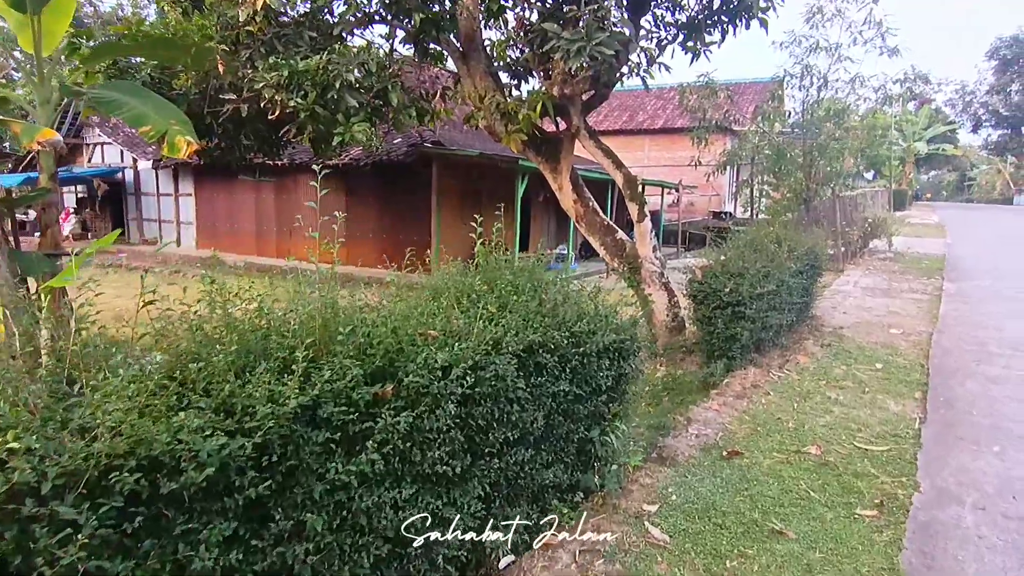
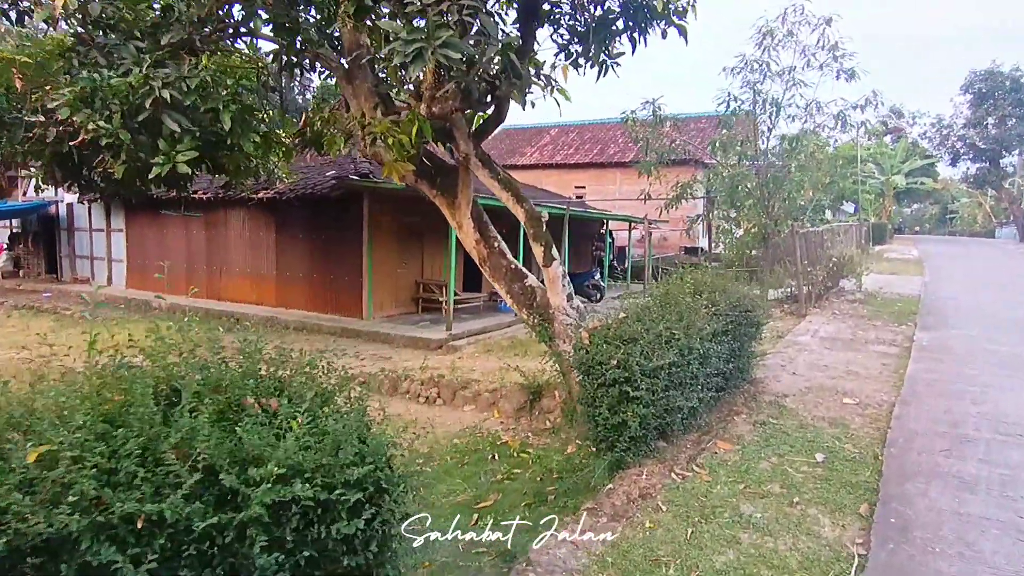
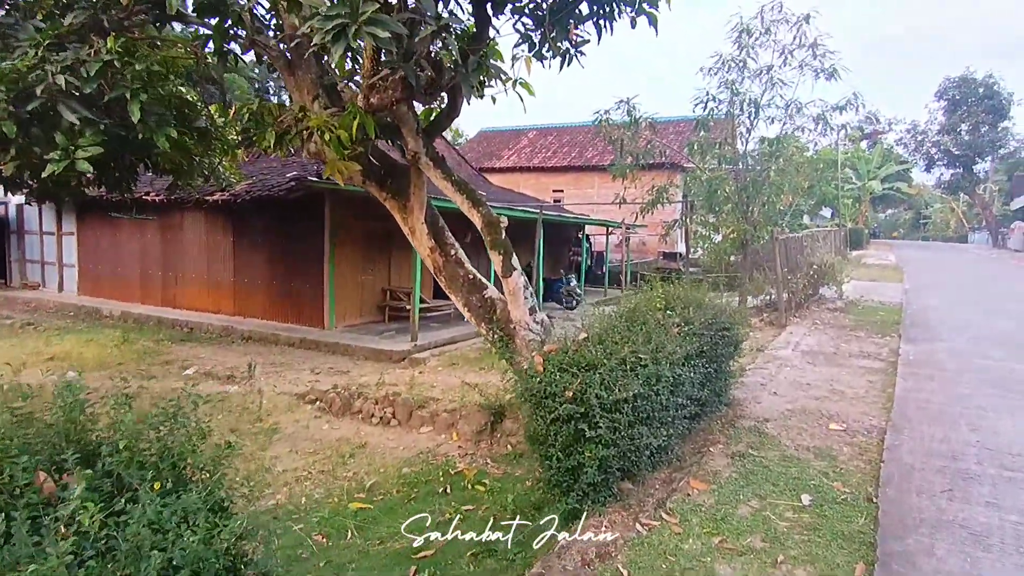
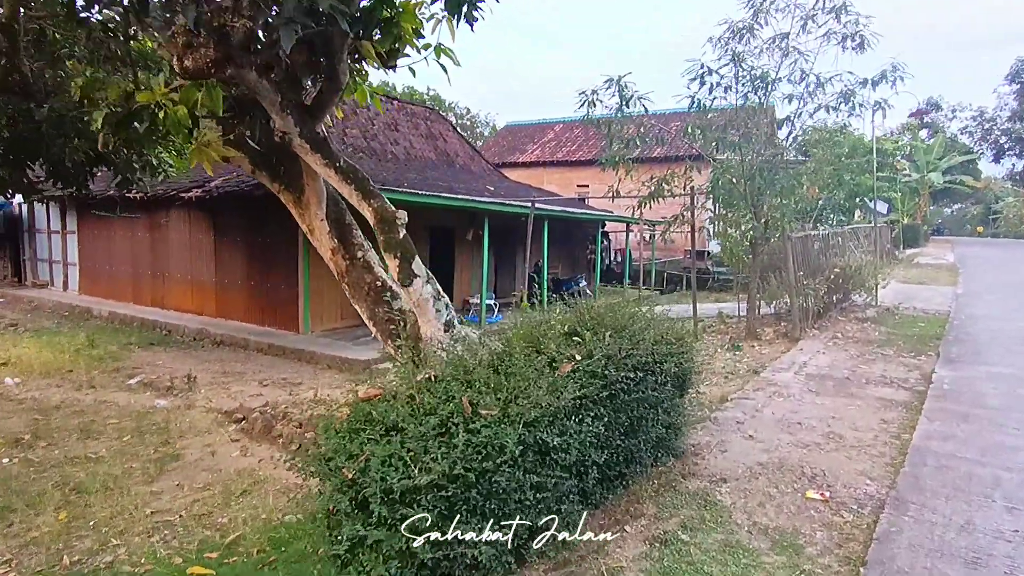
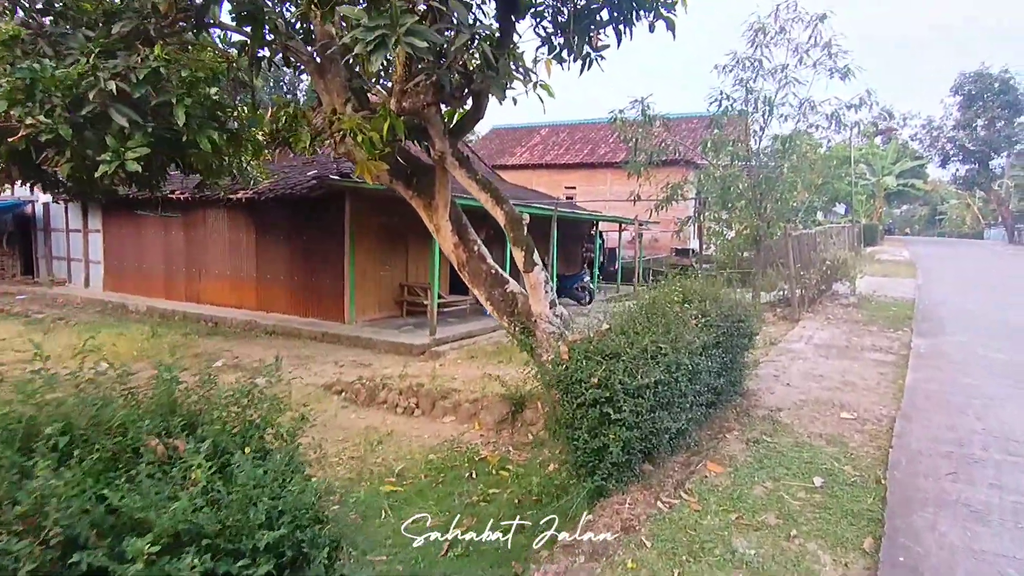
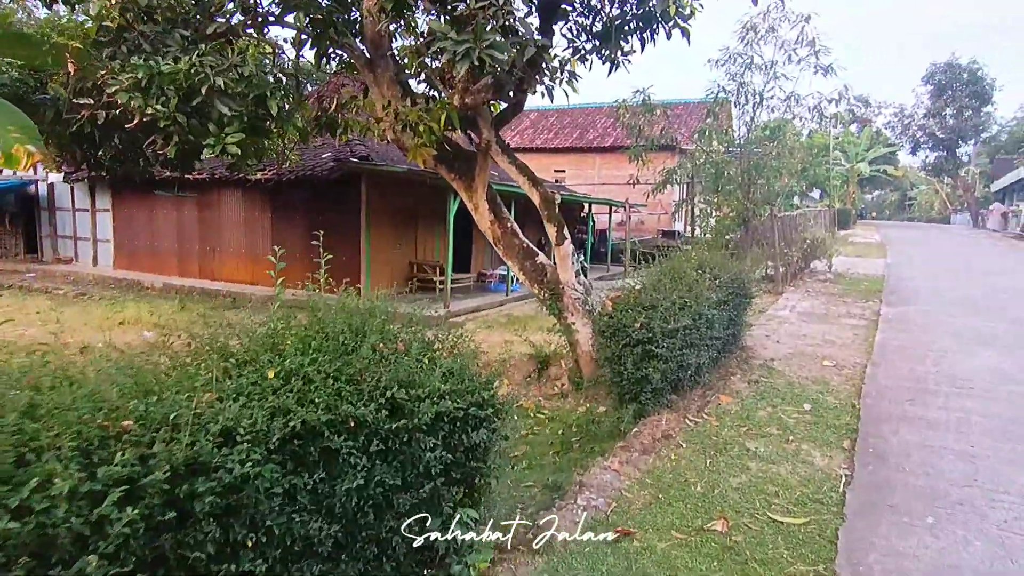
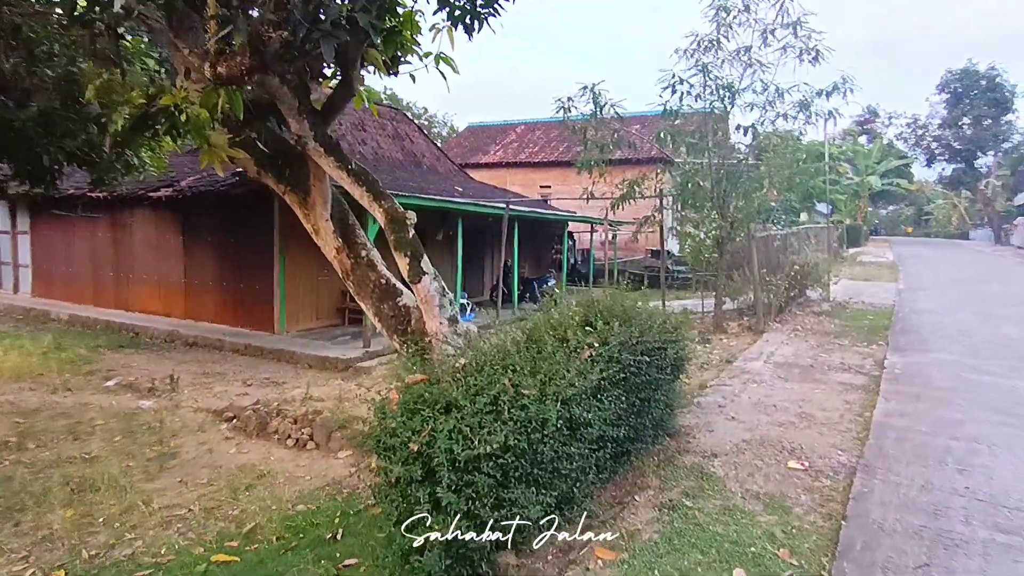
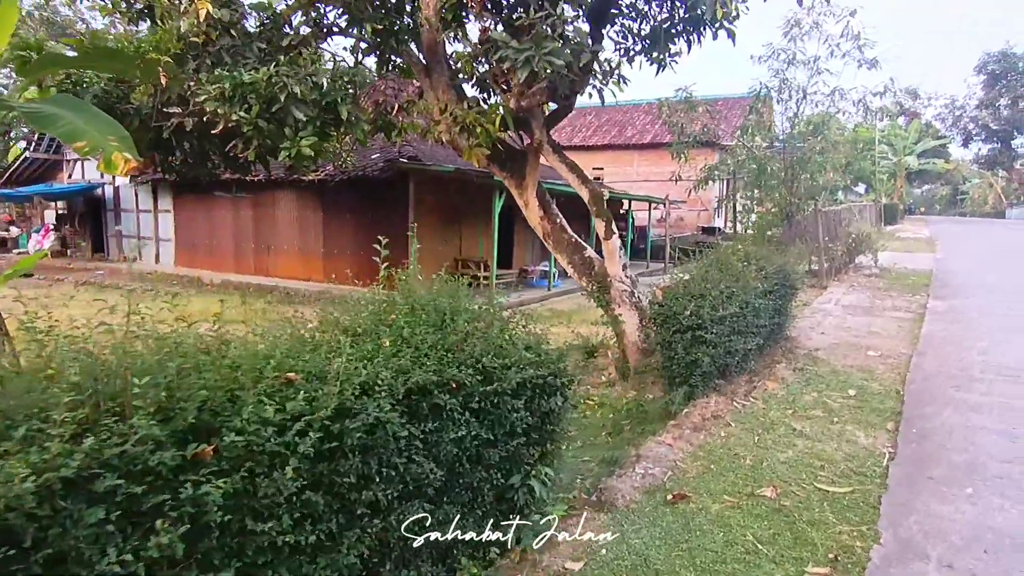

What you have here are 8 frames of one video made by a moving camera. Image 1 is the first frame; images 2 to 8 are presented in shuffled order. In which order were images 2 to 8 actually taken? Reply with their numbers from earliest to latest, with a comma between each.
8, 6, 2, 5, 3, 7, 4
